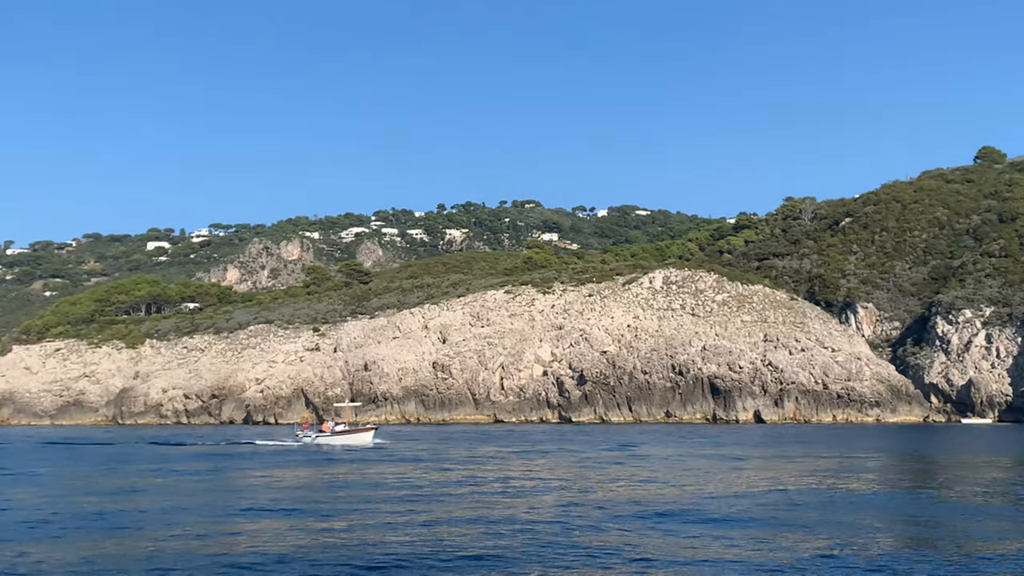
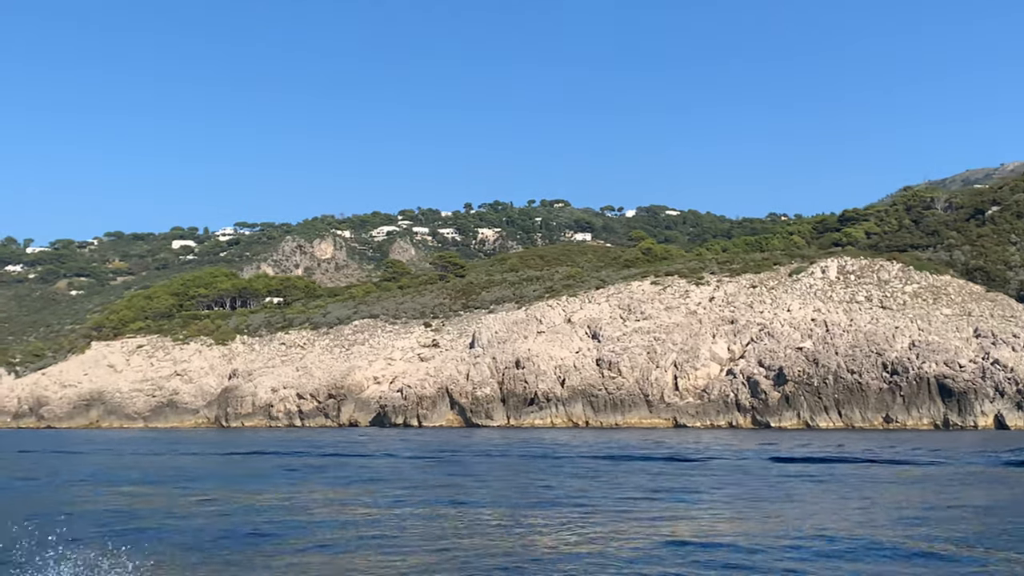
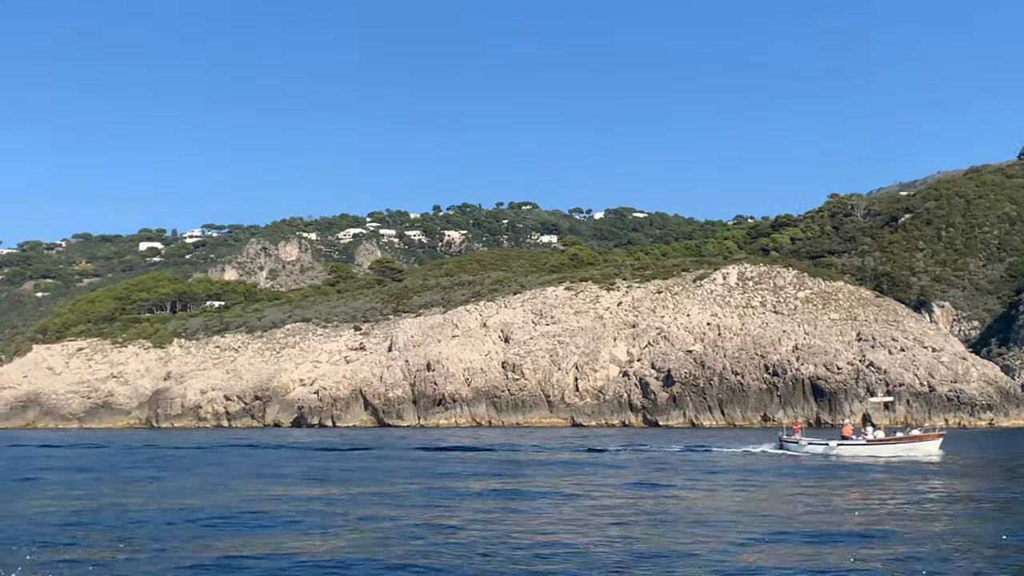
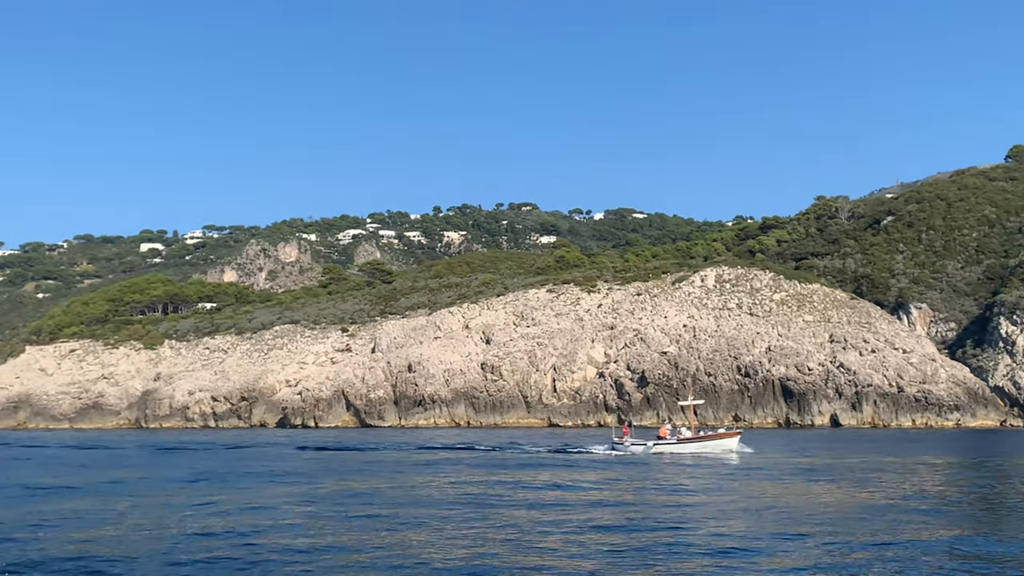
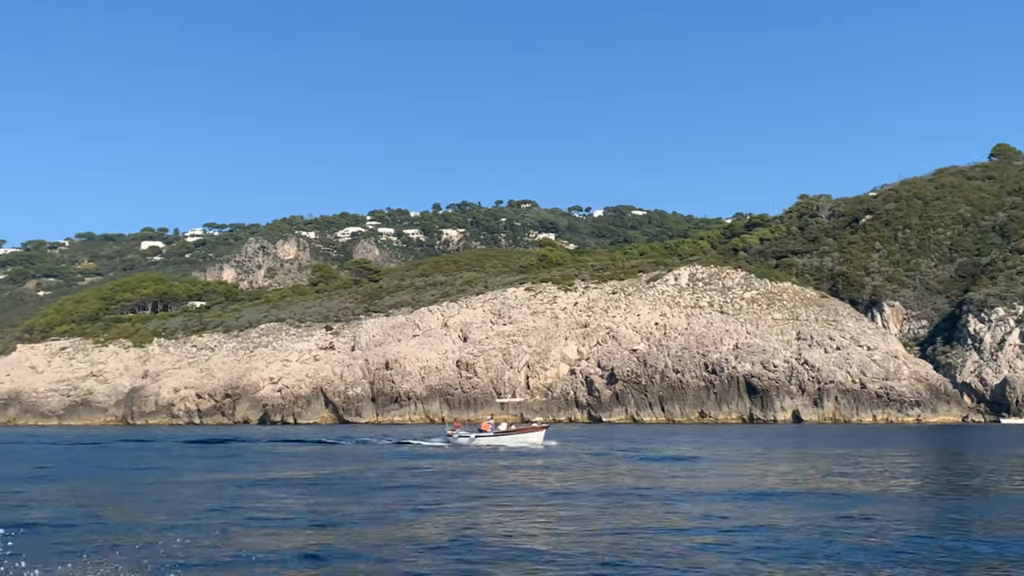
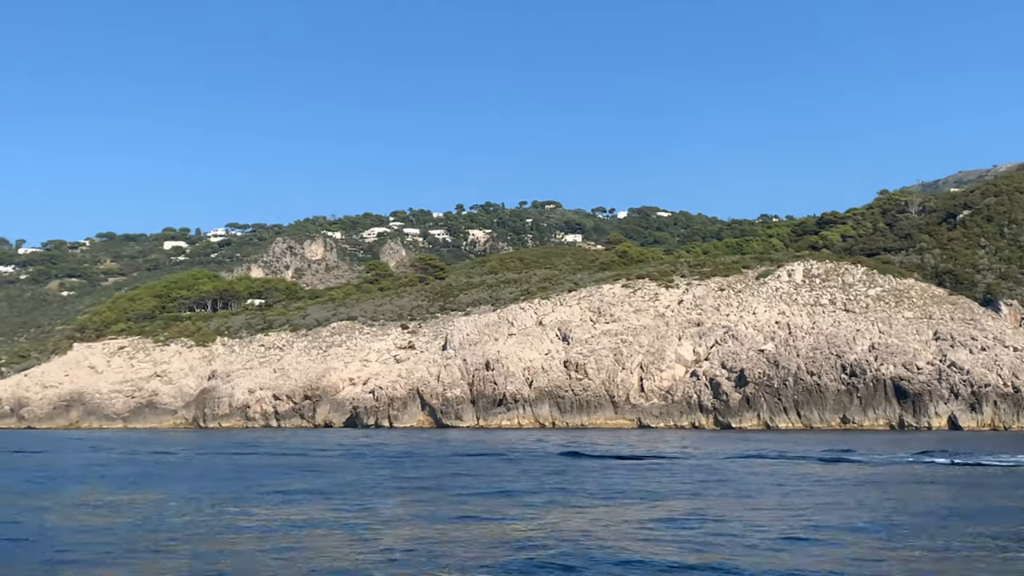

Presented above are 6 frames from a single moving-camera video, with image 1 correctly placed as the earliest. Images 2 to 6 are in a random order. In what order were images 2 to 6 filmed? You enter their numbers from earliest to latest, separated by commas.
5, 4, 3, 6, 2
